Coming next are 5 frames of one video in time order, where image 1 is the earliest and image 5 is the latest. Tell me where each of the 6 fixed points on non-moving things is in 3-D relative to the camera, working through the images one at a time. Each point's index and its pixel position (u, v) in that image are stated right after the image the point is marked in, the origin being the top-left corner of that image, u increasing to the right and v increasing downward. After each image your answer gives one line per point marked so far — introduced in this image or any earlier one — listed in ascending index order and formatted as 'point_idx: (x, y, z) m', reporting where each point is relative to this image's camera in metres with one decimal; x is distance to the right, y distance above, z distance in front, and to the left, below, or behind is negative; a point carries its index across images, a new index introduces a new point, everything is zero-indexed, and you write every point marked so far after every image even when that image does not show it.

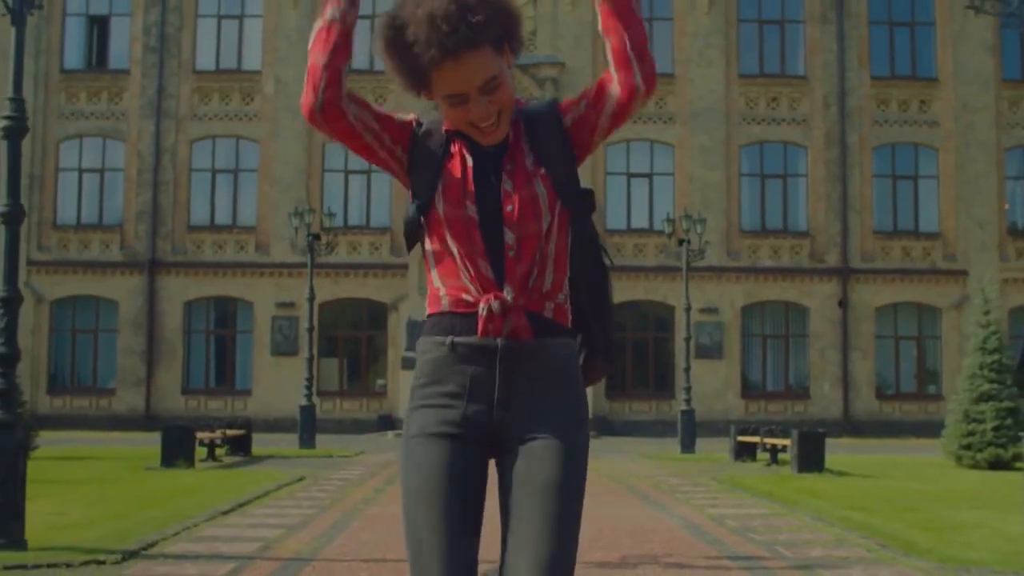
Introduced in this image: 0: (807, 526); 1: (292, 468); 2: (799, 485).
0: (+2.5, -2.0, +10.0) m
1: (-3.3, -2.7, +18.0) m
2: (+3.5, -2.4, +14.5) m
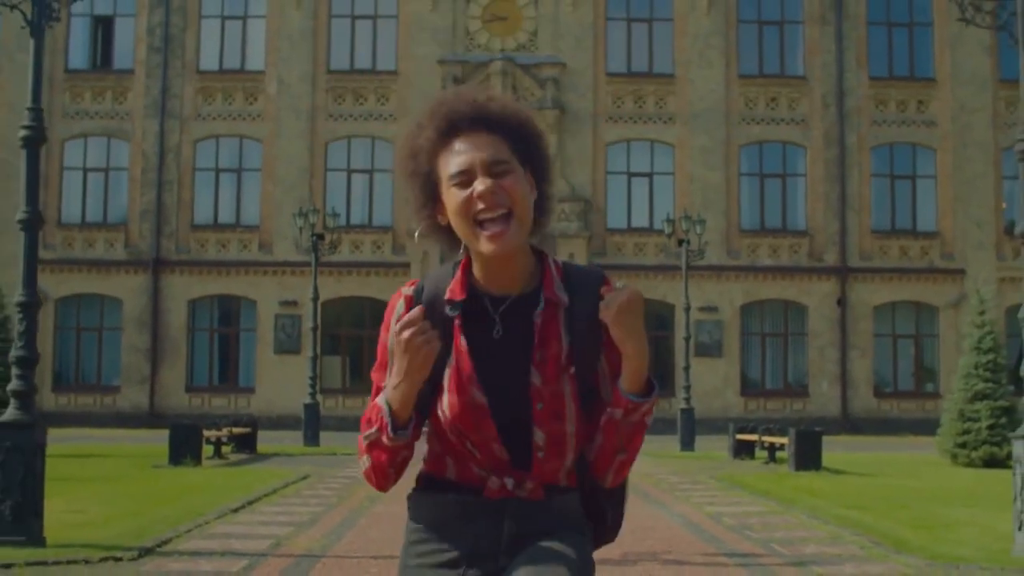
0: (+2.5, -2.0, +10.3) m
1: (-3.3, -2.7, +18.3) m
2: (+3.5, -2.4, +14.8) m
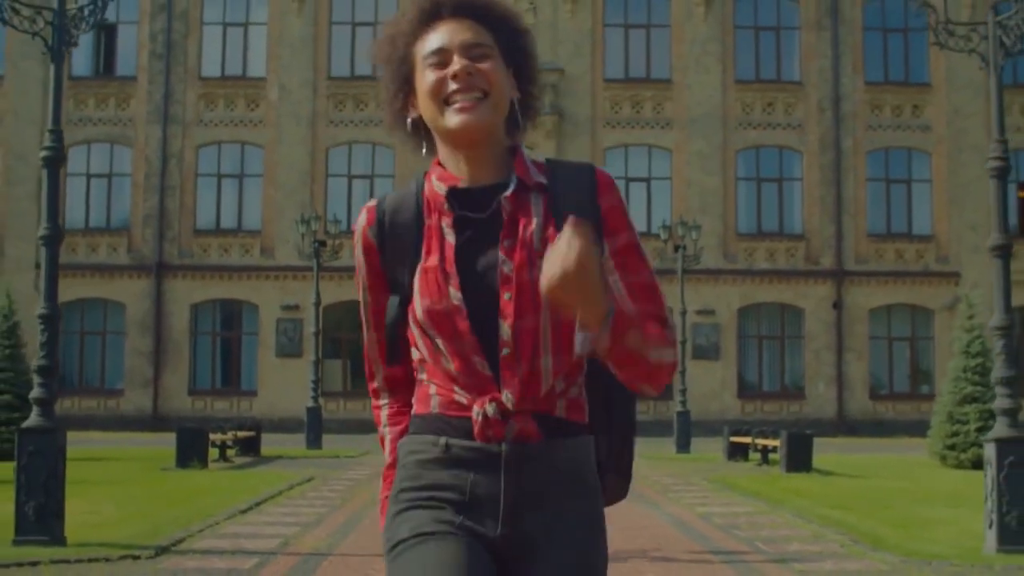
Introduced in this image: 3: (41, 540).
0: (+2.5, -2.1, +10.7) m
1: (-3.3, -2.8, +18.6) m
2: (+3.5, -2.5, +15.2) m
3: (-3.9, -2.1, +10.0) m
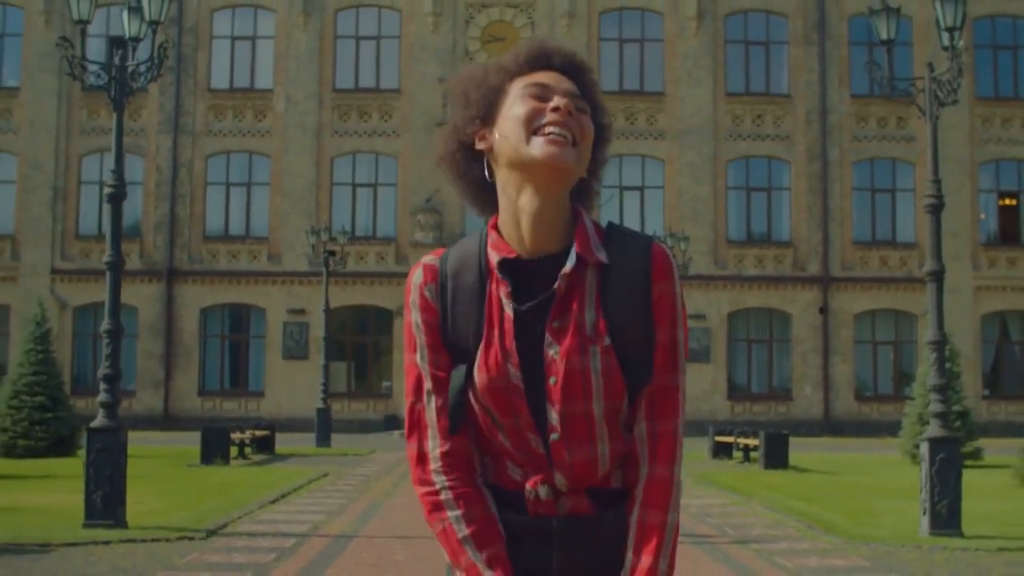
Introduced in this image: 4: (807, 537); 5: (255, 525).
0: (+2.5, -2.3, +12.0) m
1: (-3.3, -3.0, +20.0) m
2: (+3.5, -2.7, +16.5) m
3: (-3.9, -2.2, +11.3) m
4: (+2.5, -2.1, +10.0) m
5: (-2.4, -2.2, +11.0) m
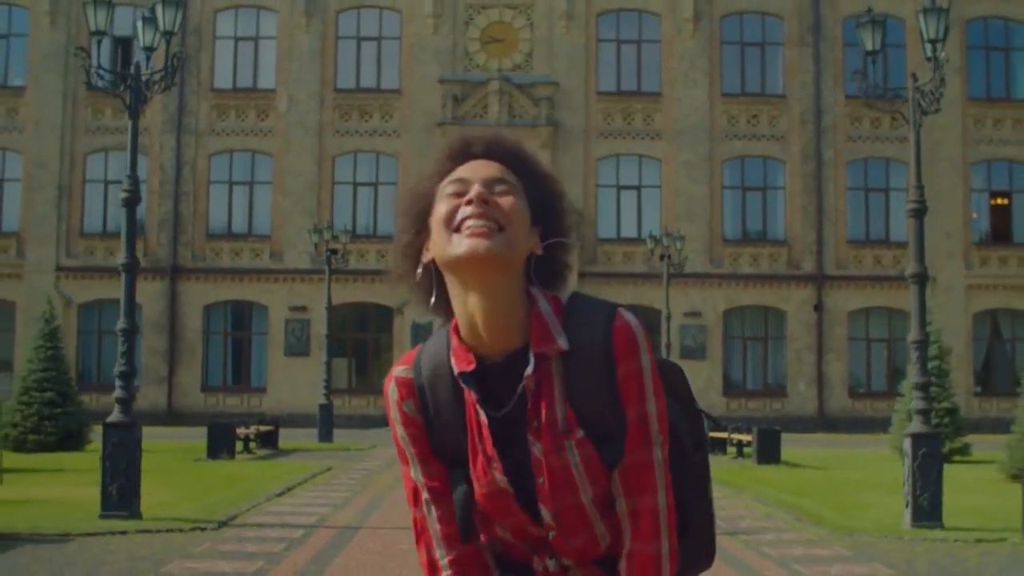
0: (+2.5, -2.3, +12.6) m
1: (-3.3, -3.0, +20.5) m
2: (+3.5, -2.7, +17.0) m
3: (-3.9, -2.3, +11.9) m
4: (+2.5, -2.1, +10.5) m
5: (-2.4, -2.2, +11.5) m
